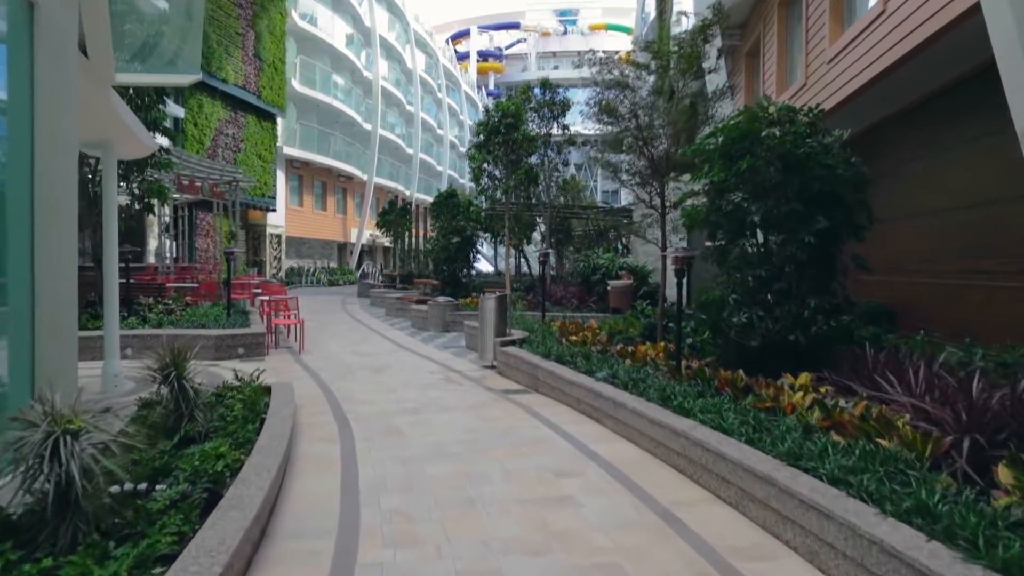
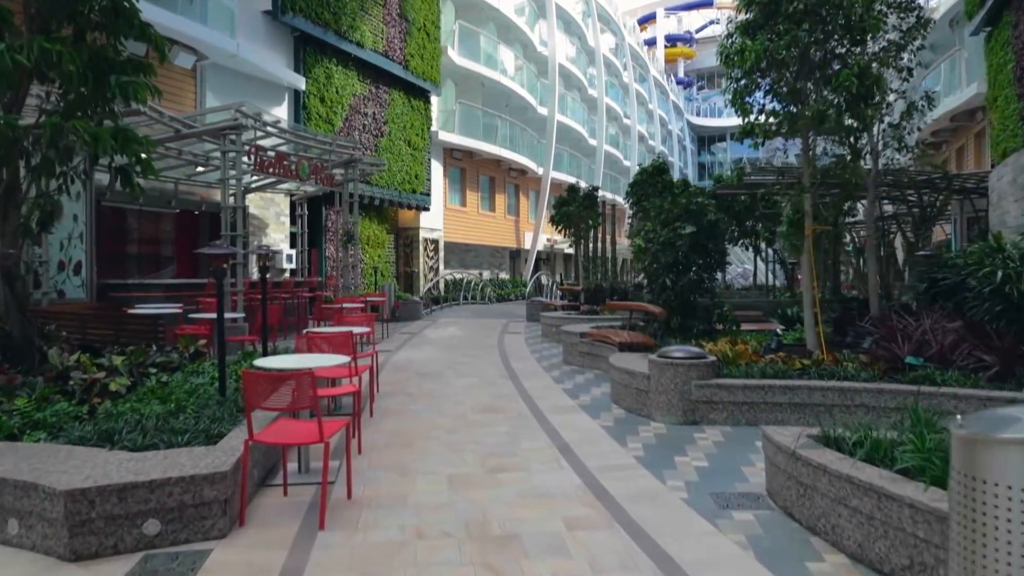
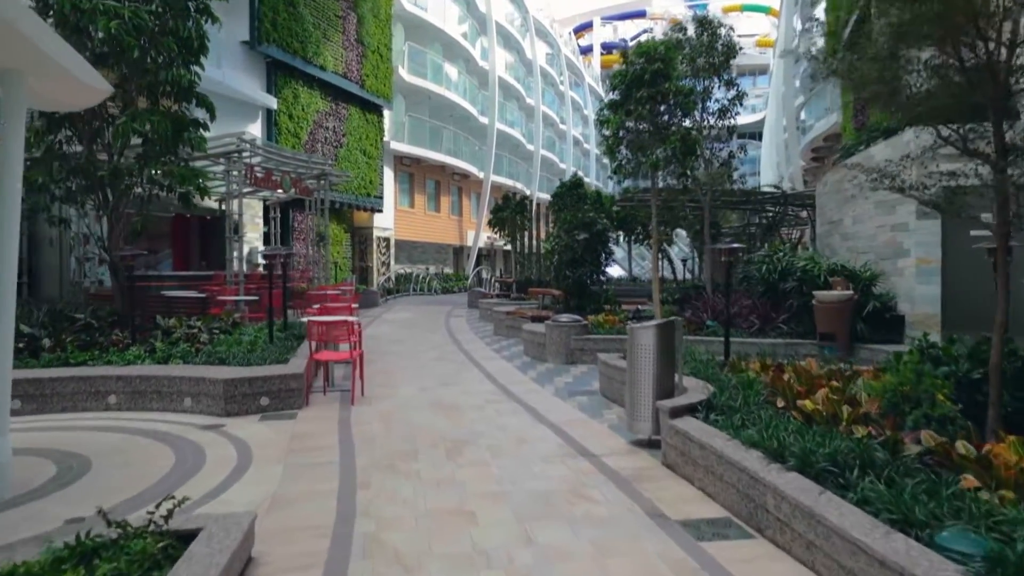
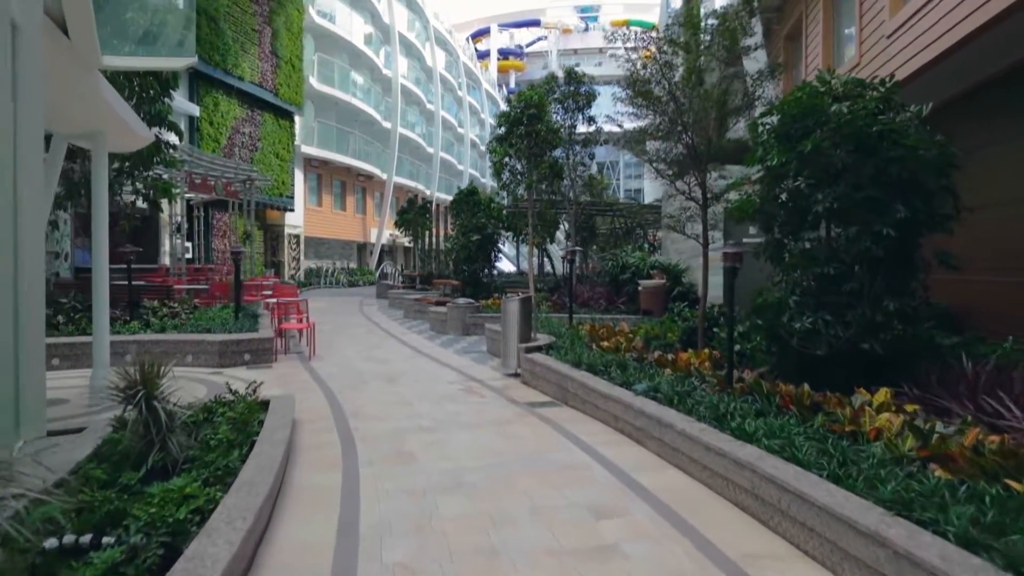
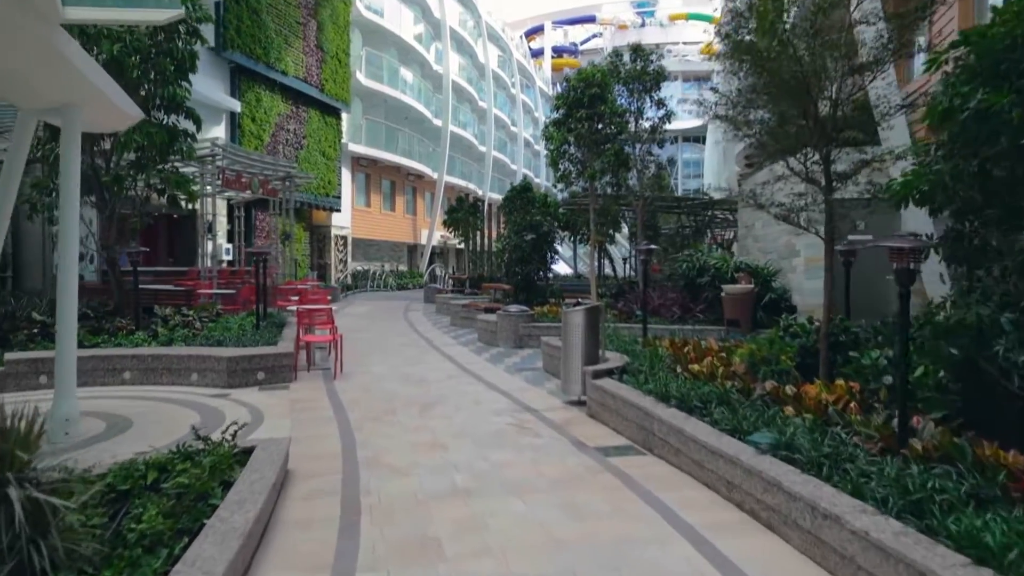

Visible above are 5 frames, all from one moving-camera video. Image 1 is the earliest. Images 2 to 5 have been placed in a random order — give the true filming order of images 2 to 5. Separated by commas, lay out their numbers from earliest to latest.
4, 5, 3, 2
